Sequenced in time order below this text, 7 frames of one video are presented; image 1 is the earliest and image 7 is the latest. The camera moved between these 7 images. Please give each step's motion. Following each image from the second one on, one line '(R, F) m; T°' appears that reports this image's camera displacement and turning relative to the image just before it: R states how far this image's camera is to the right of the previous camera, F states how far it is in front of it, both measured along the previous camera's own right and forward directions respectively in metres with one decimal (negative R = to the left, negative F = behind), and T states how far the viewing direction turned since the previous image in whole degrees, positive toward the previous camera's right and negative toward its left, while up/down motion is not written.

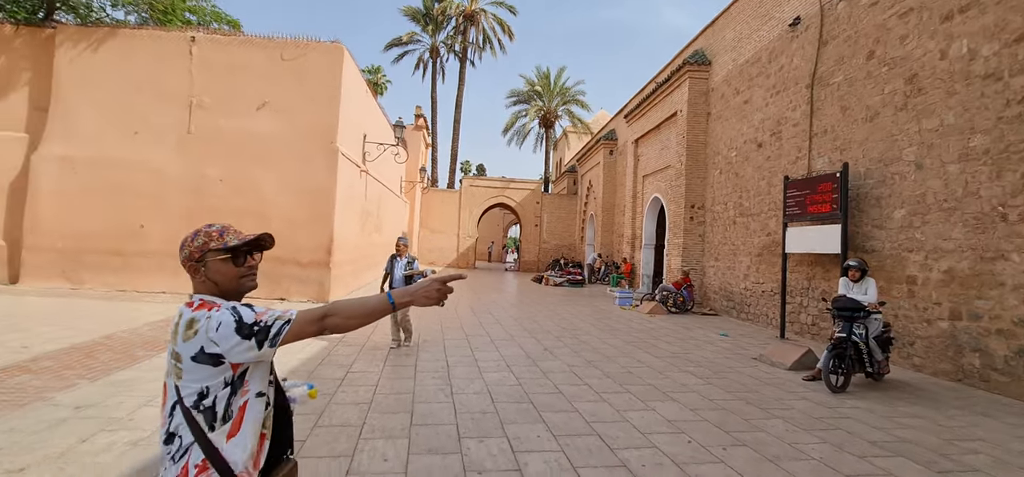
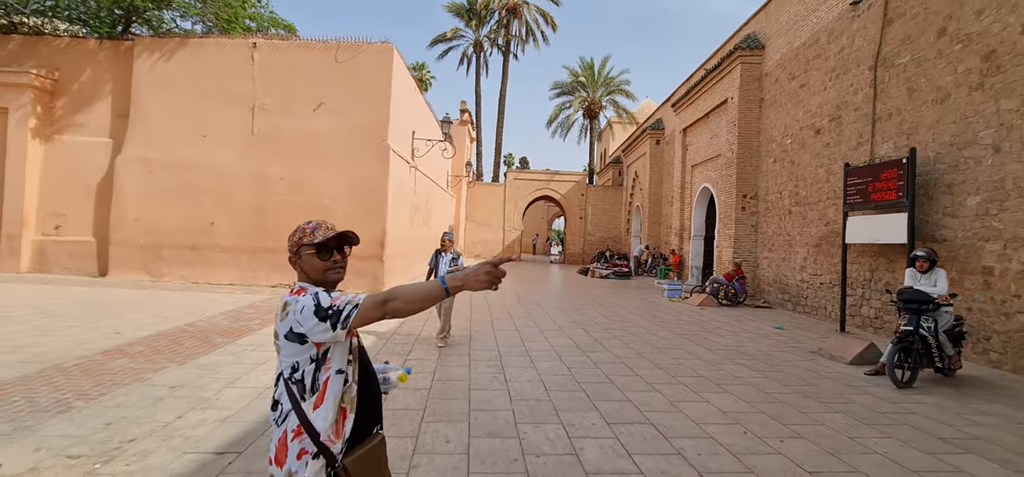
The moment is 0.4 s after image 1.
(-0.1, -0.1) m; -5°
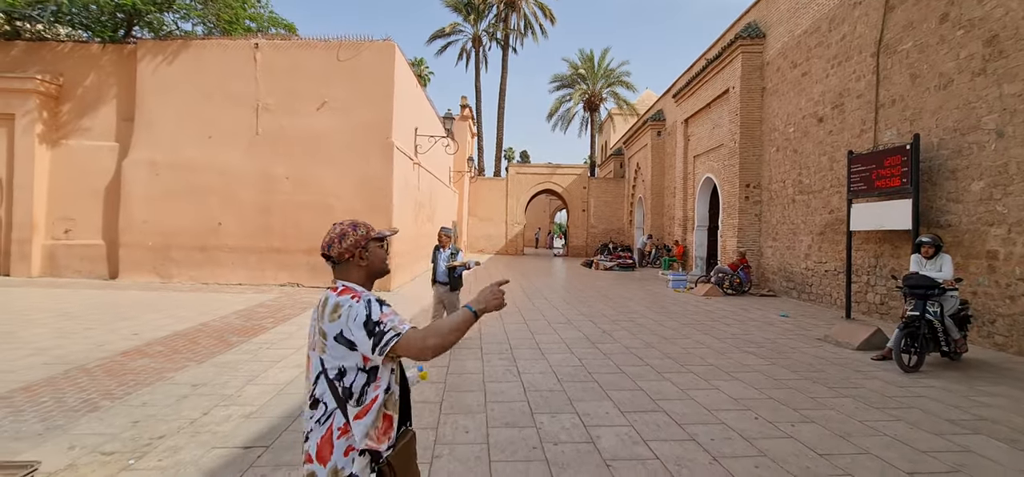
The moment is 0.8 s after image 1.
(-0.1, -0.1) m; 0°
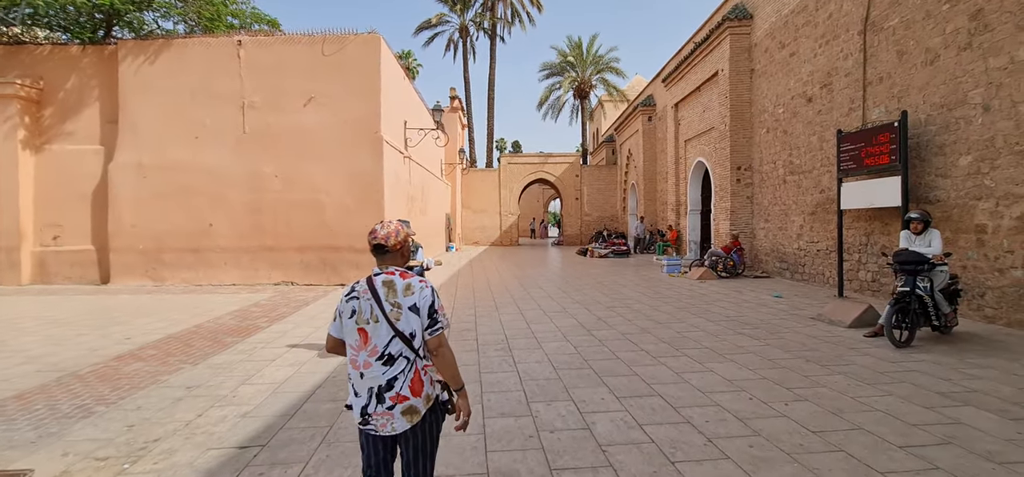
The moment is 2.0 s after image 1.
(0.0, 0.0) m; +1°
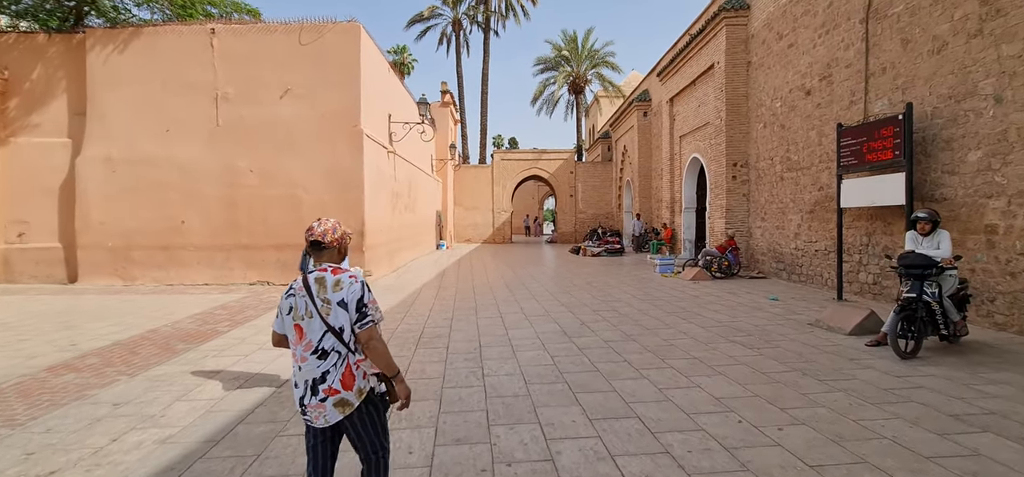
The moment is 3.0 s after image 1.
(+0.3, +0.4) m; 0°
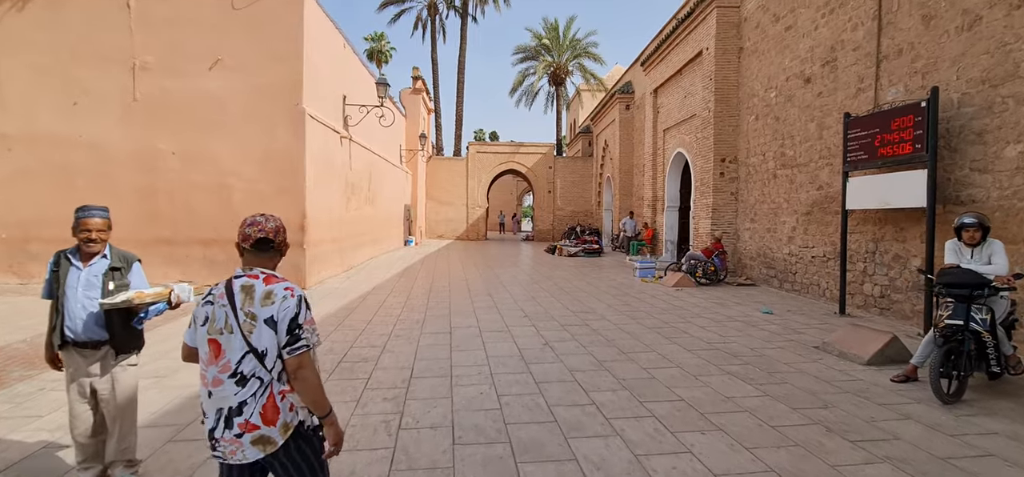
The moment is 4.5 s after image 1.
(+0.3, +1.1) m; +2°
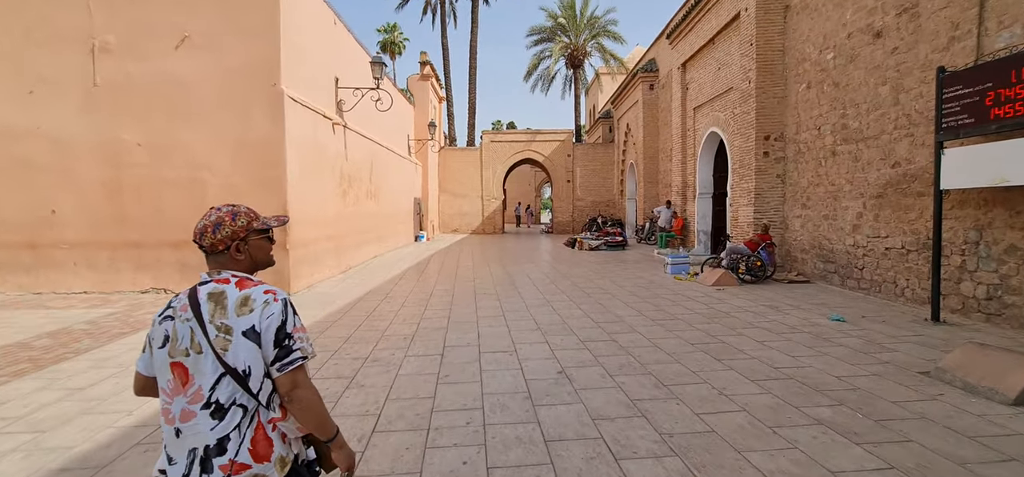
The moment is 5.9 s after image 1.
(+0.1, +1.2) m; -2°
